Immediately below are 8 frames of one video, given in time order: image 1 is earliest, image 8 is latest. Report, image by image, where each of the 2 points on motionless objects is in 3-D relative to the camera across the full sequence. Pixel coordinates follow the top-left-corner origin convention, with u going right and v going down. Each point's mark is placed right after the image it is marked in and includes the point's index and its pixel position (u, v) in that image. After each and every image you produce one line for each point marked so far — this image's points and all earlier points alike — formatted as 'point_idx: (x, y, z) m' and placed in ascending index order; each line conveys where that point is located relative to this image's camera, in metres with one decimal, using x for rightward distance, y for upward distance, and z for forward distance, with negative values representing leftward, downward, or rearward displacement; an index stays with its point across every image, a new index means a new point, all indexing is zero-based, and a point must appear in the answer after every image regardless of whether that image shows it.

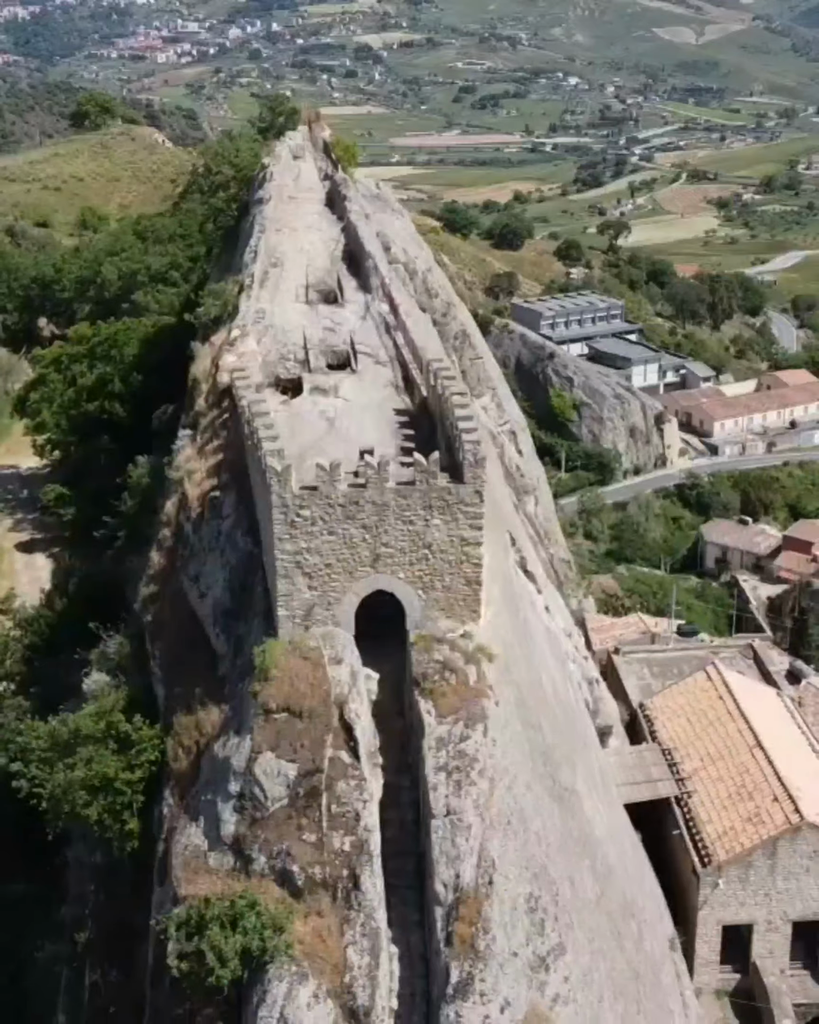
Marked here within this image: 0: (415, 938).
0: (+0.1, -3.4, +11.6) m
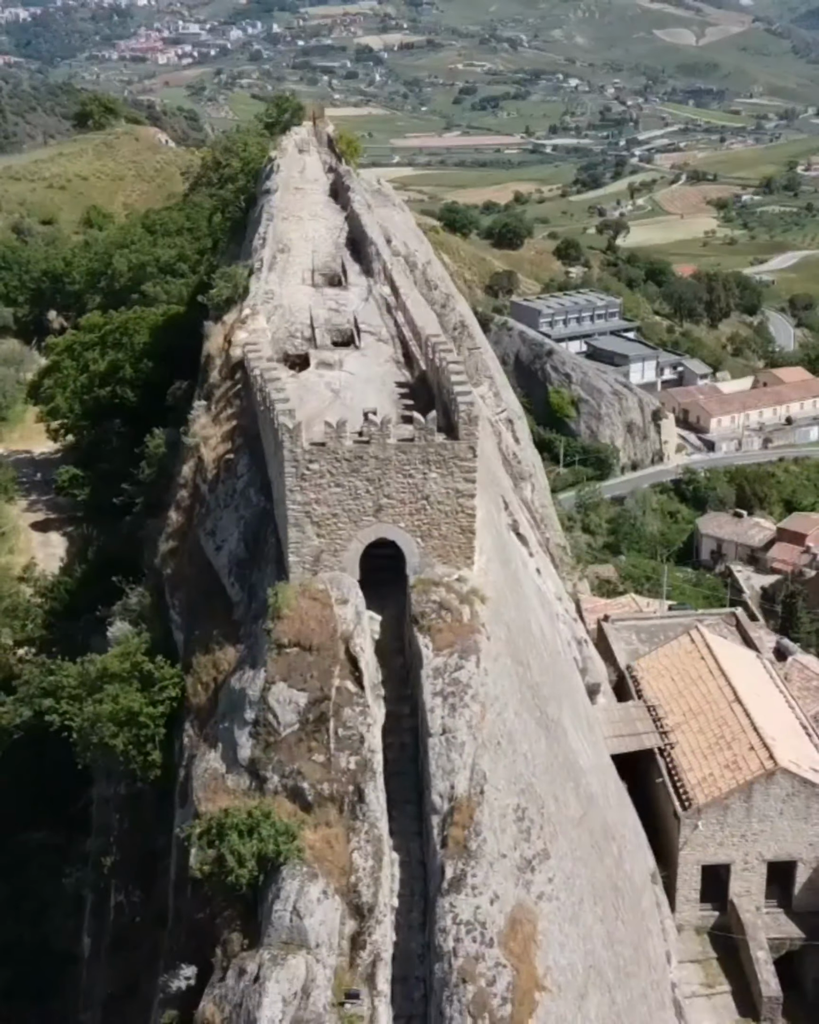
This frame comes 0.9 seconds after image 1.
0: (0.0, -3.0, +12.8) m
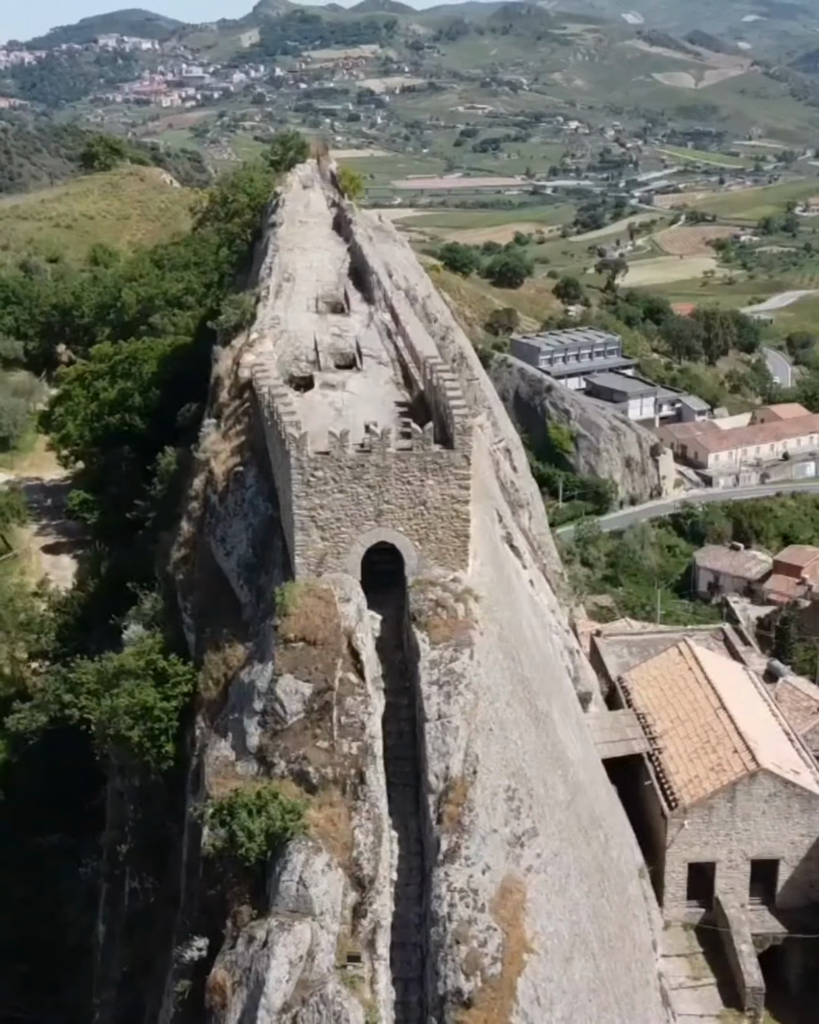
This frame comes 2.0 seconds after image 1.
0: (0.0, -3.0, +13.8) m
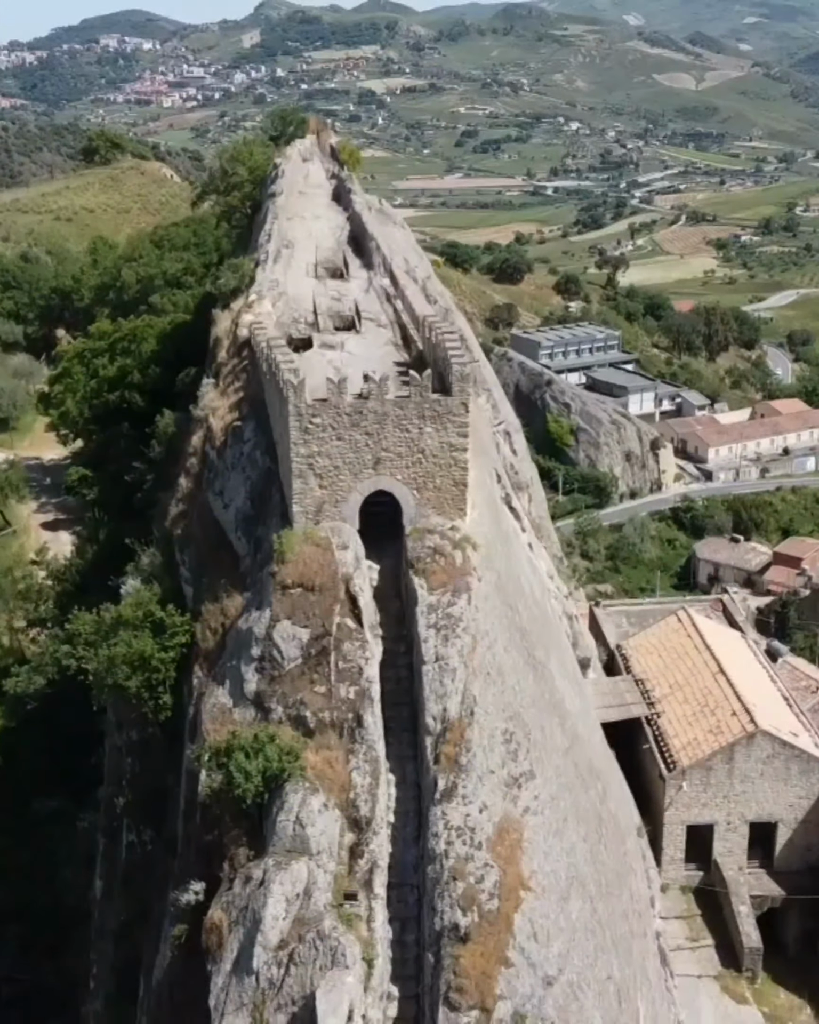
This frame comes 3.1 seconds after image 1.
0: (0.0, -2.4, +13.7) m
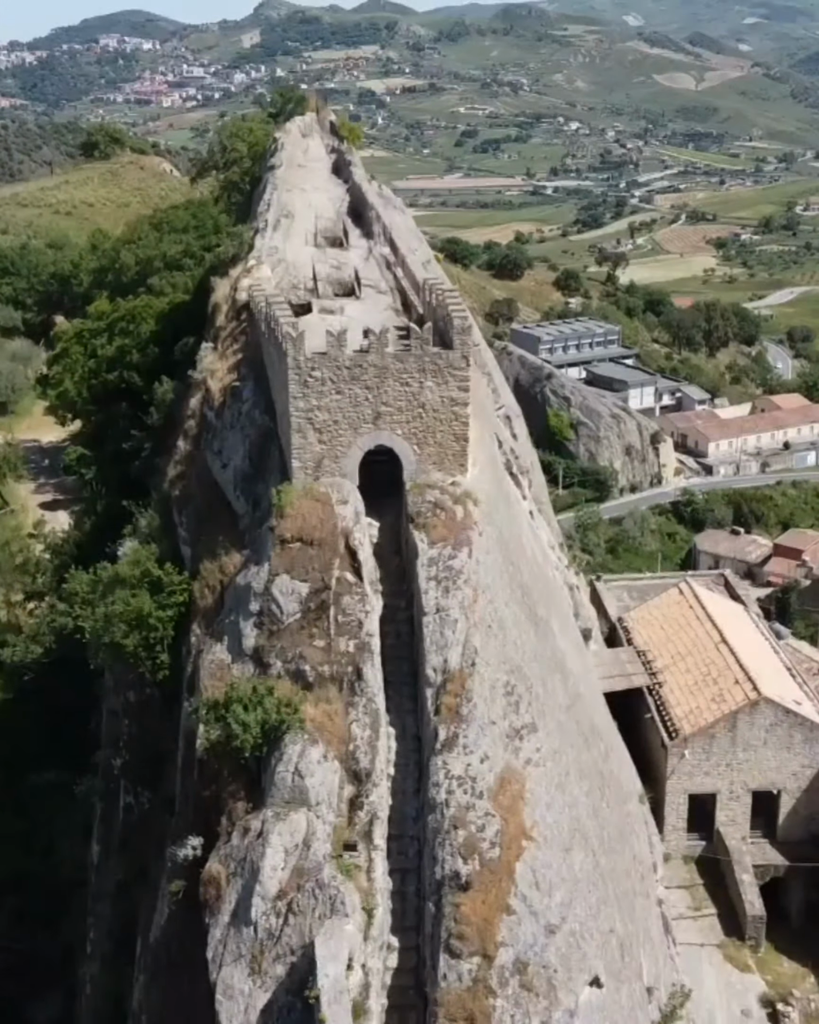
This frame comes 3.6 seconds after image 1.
0: (0.0, -2.0, +13.6) m
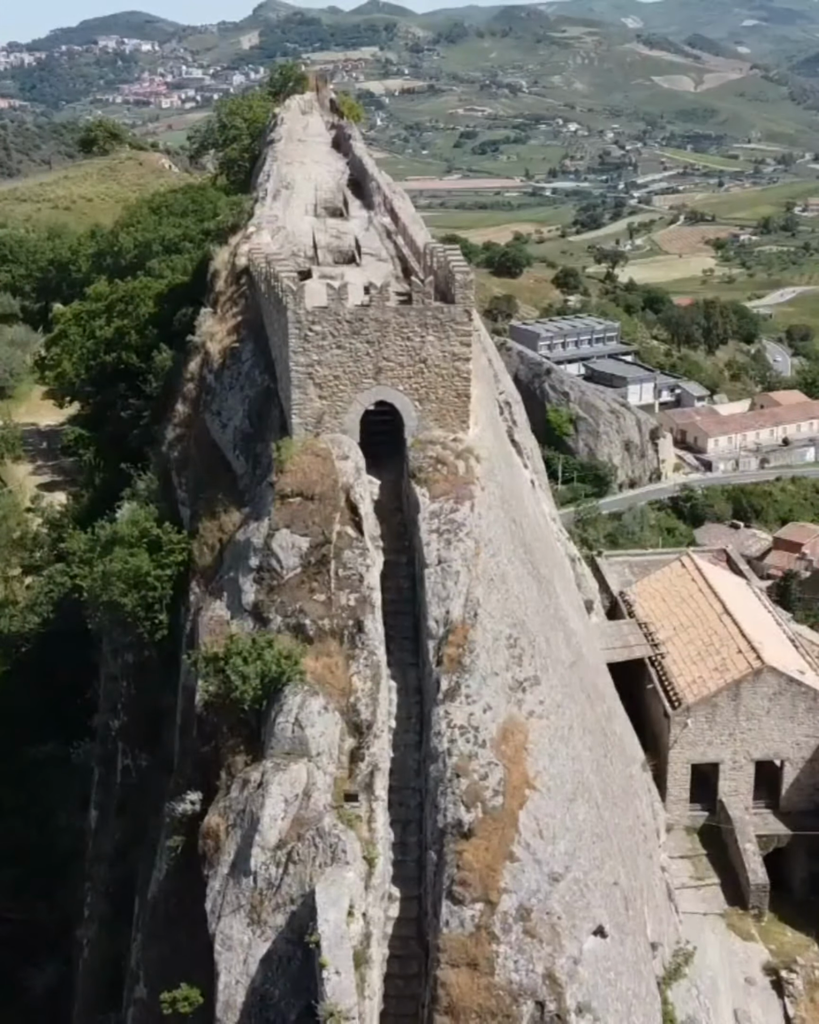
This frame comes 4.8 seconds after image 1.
0: (0.0, -1.5, +13.4) m
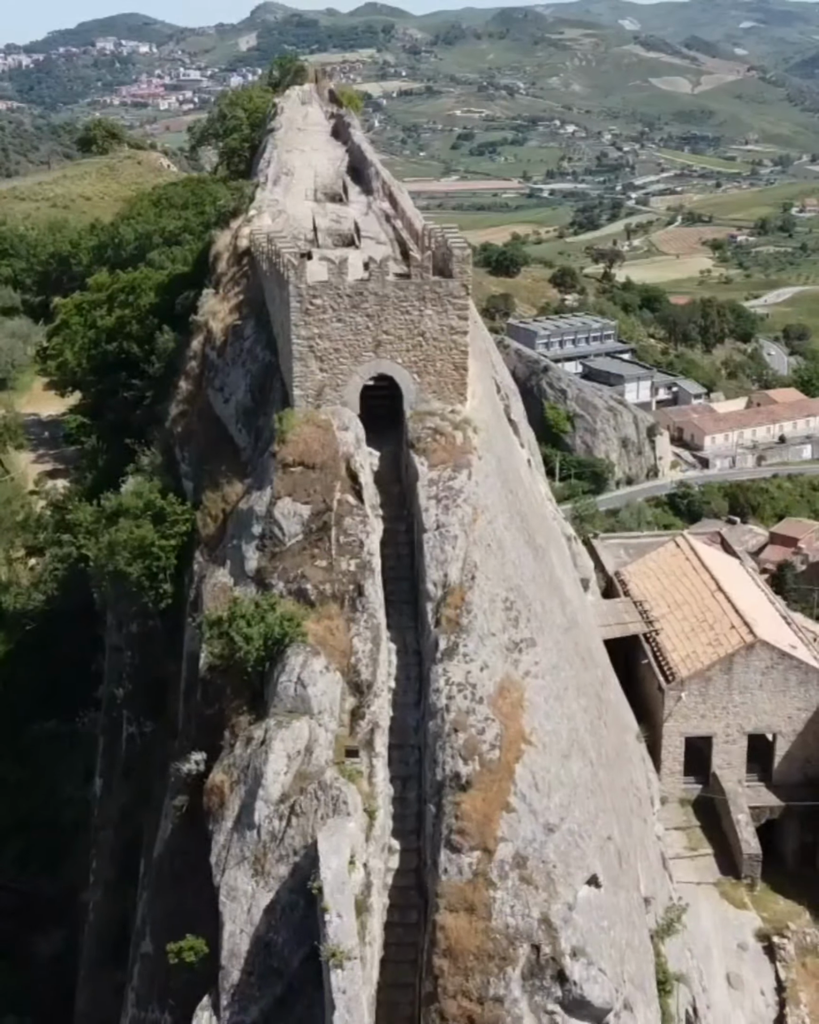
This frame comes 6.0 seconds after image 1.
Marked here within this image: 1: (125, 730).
0: (0.0, -1.2, +13.8) m
1: (-3.2, -2.5, +16.5) m
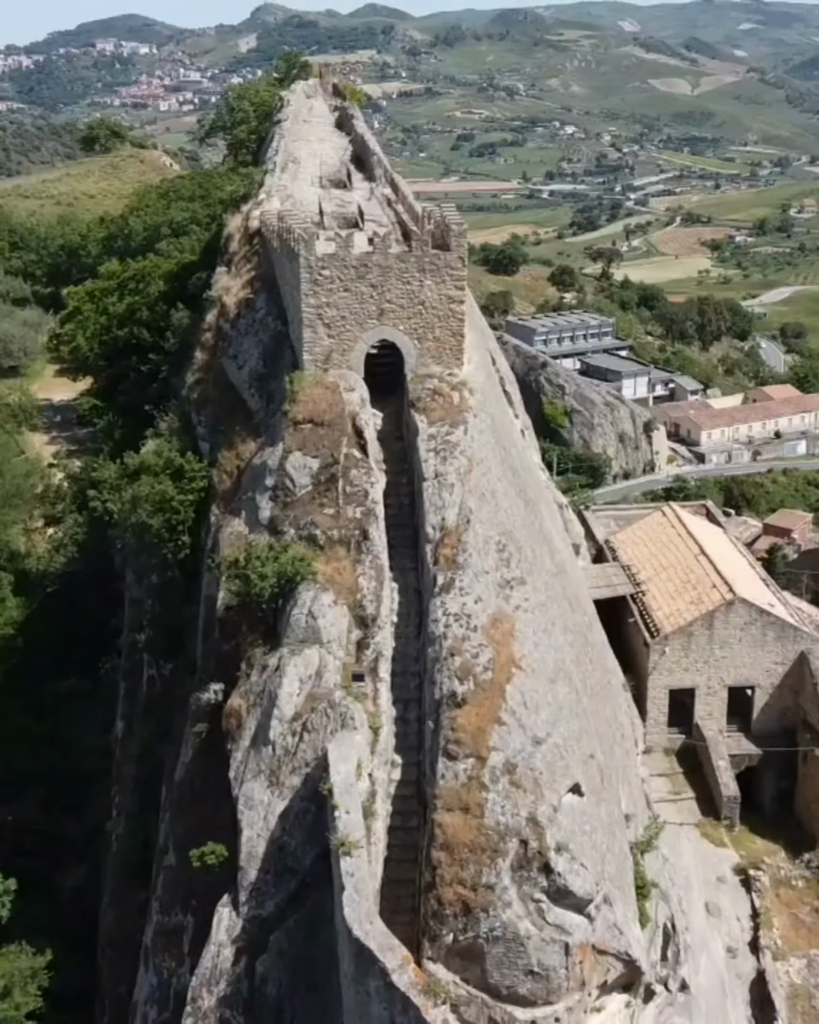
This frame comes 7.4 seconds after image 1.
0: (0.0, -0.7, +15.0) m
1: (-3.2, -2.0, +17.7) m
